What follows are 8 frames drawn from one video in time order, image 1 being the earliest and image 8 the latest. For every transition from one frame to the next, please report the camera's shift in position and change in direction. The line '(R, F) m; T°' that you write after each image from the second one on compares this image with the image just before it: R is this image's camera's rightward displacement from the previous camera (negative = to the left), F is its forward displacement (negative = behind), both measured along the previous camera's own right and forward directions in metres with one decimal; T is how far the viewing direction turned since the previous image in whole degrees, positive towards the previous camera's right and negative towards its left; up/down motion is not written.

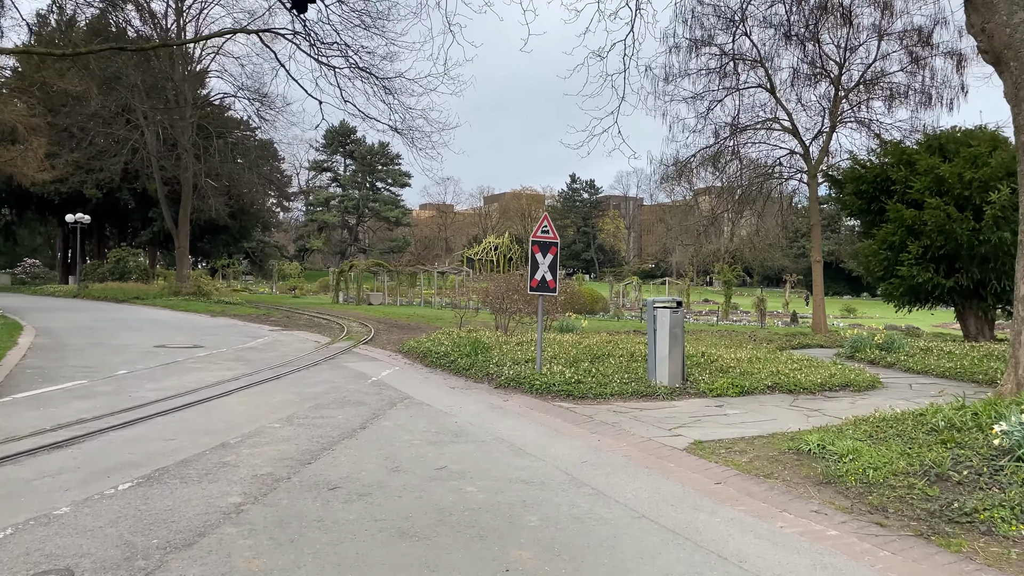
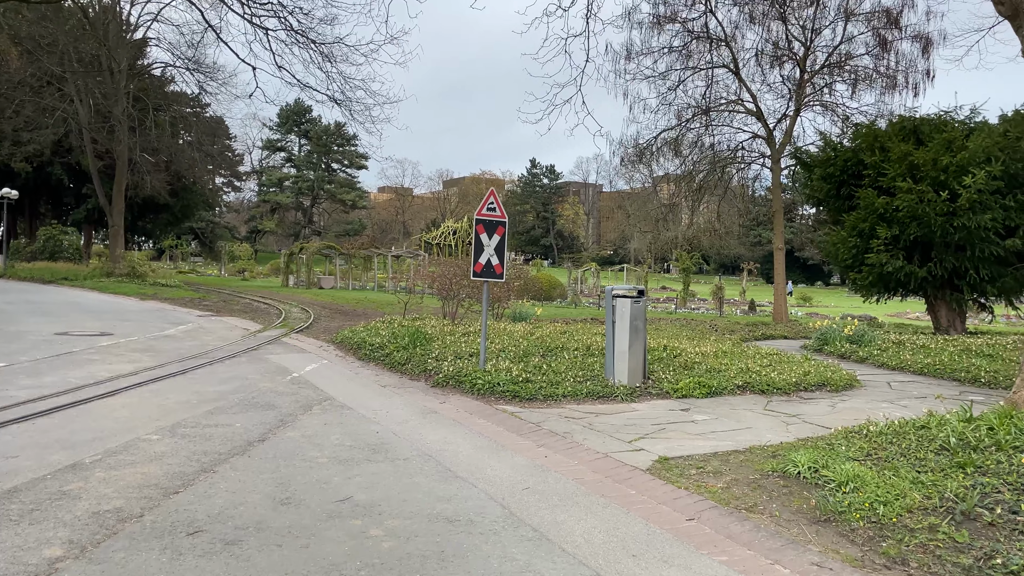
(+0.2, +1.0) m; +3°
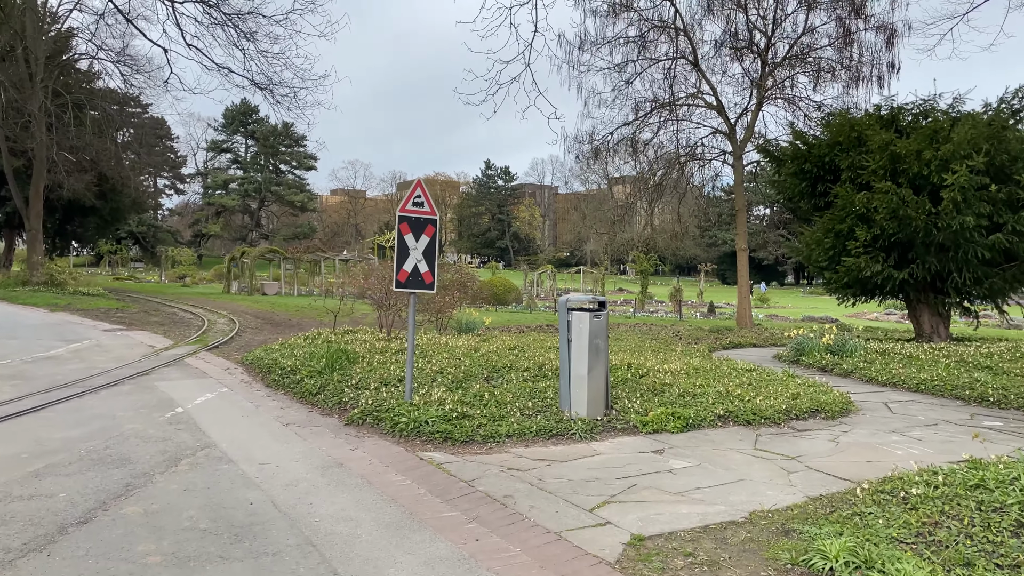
(+0.2, +1.4) m; +3°
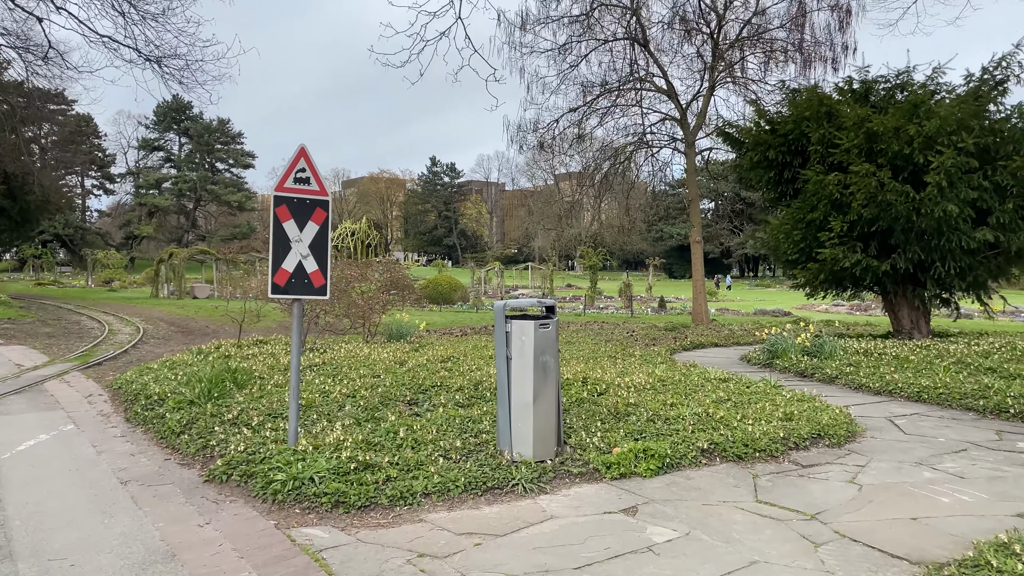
(+0.2, +1.5) m; +4°
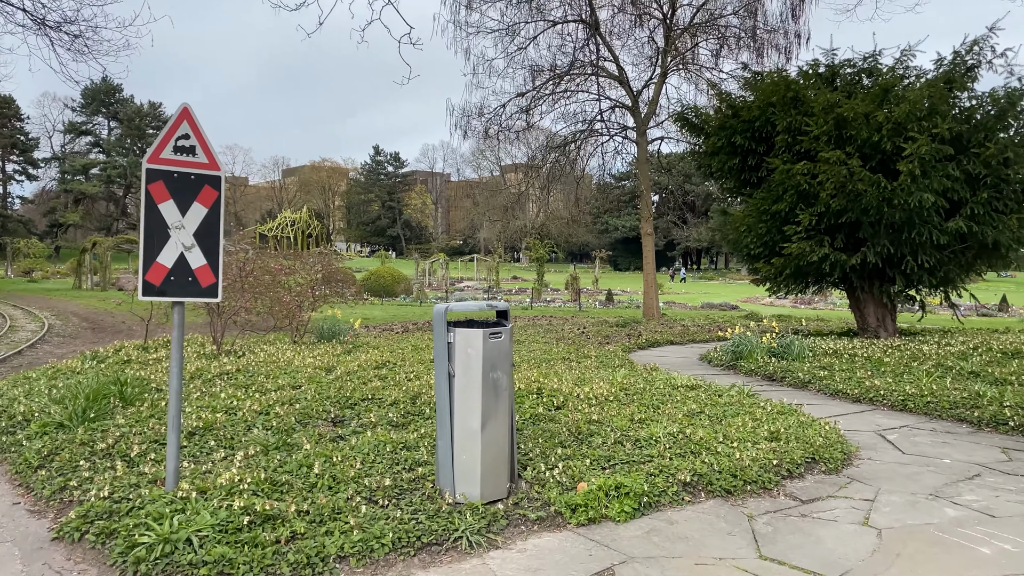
(0.0, +0.9) m; +4°
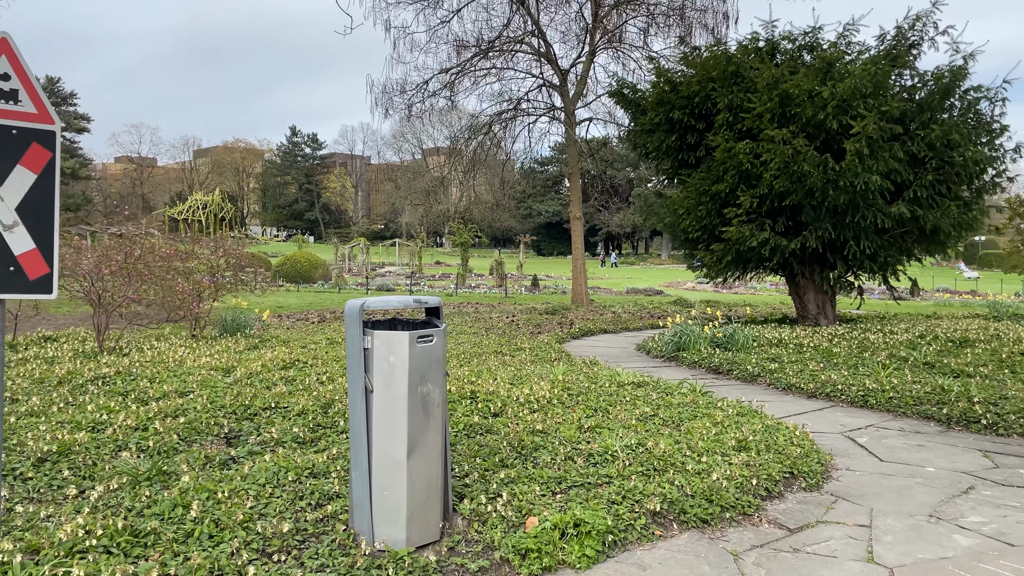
(0.0, +0.8) m; +6°
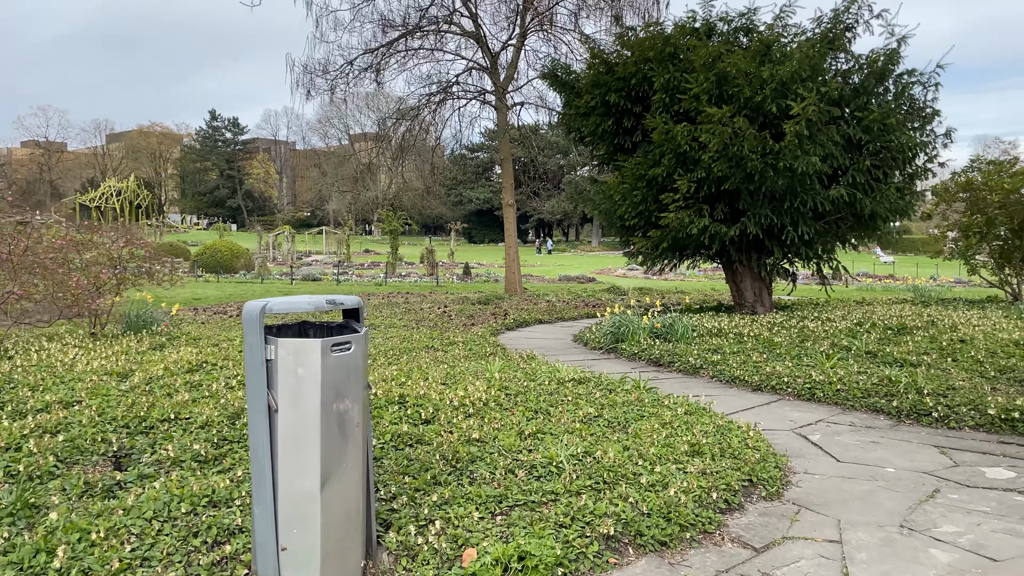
(0.0, +0.4) m; +5°
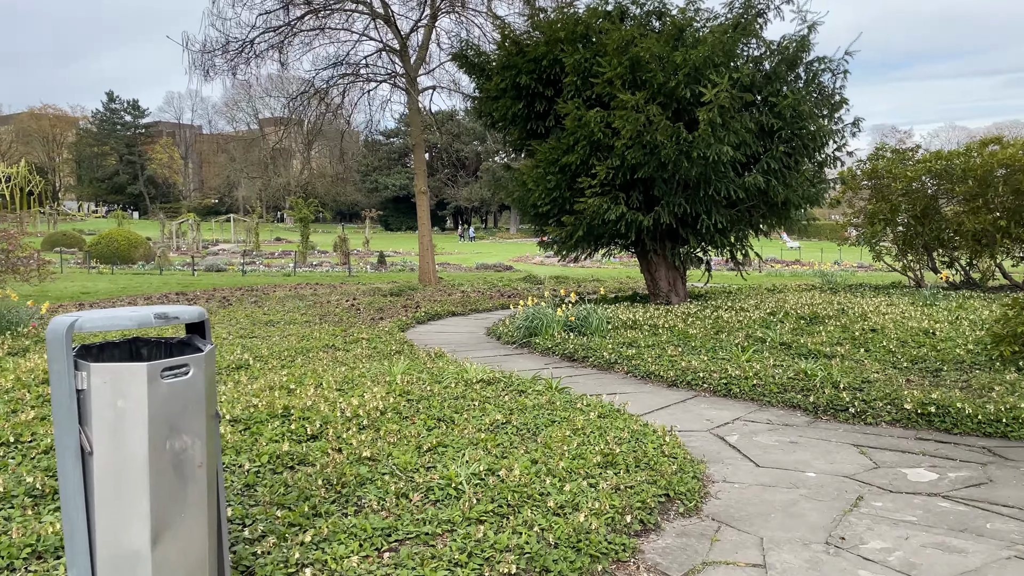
(+0.1, +0.4) m; +6°
